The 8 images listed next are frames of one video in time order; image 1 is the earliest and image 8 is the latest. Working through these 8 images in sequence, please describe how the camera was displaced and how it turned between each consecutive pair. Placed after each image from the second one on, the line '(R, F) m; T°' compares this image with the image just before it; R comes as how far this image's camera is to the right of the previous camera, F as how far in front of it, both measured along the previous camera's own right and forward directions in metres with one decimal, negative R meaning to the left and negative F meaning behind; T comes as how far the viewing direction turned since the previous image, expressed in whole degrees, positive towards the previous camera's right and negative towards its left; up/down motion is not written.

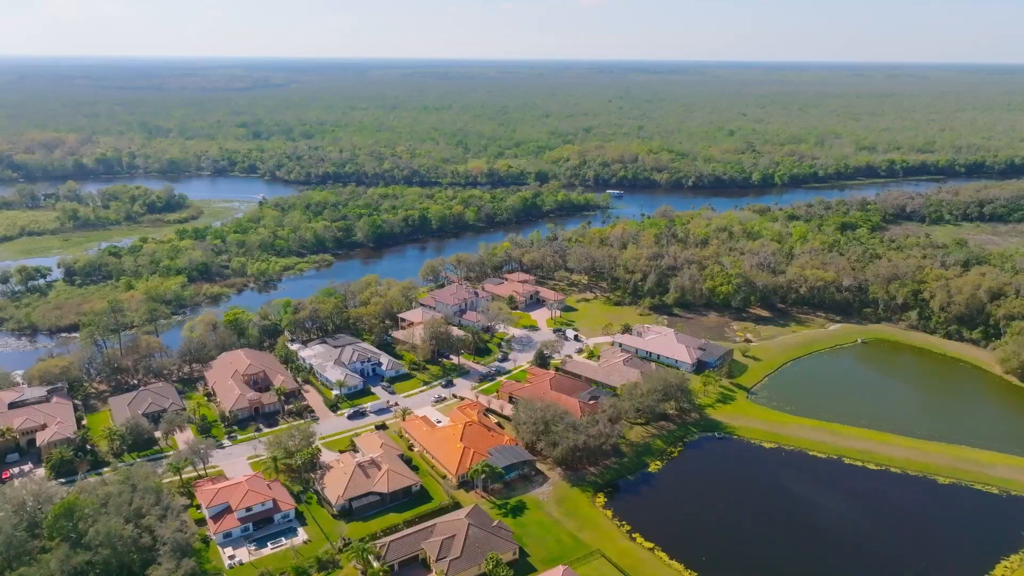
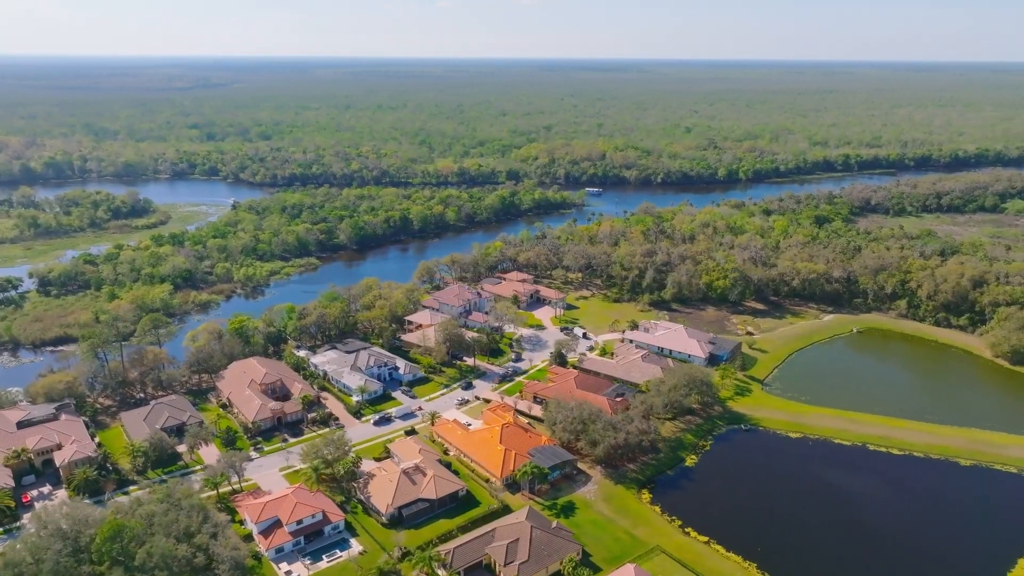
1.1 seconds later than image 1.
(-4.4, +0.3) m; +4°
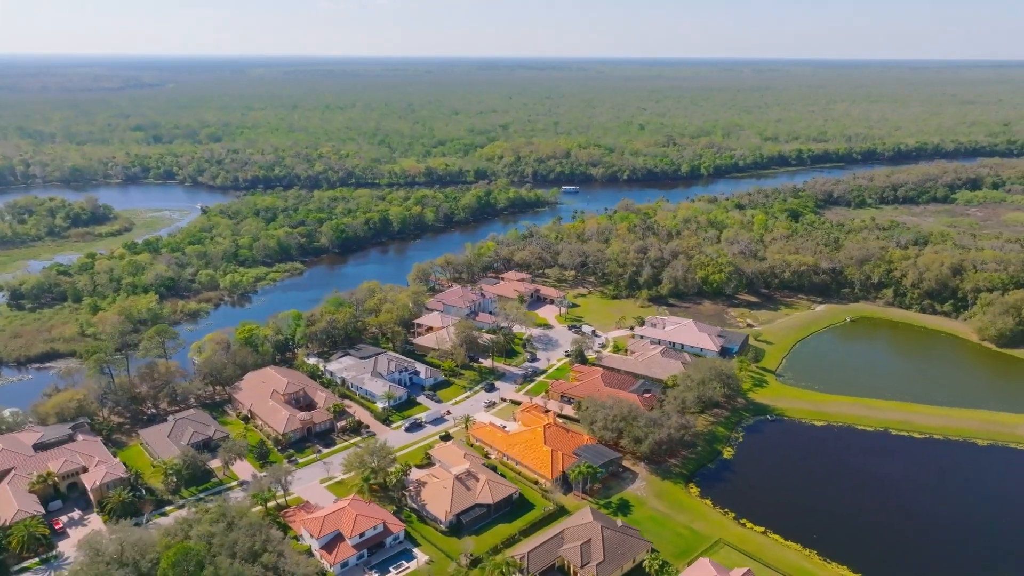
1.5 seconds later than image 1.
(-4.9, +0.4) m; +5°
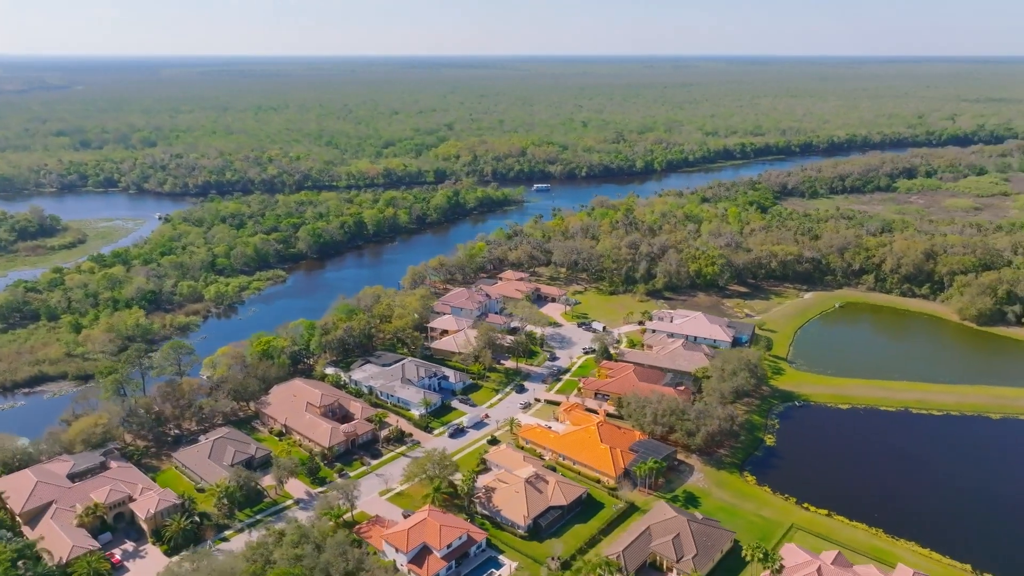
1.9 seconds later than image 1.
(-6.1, +0.5) m; +6°
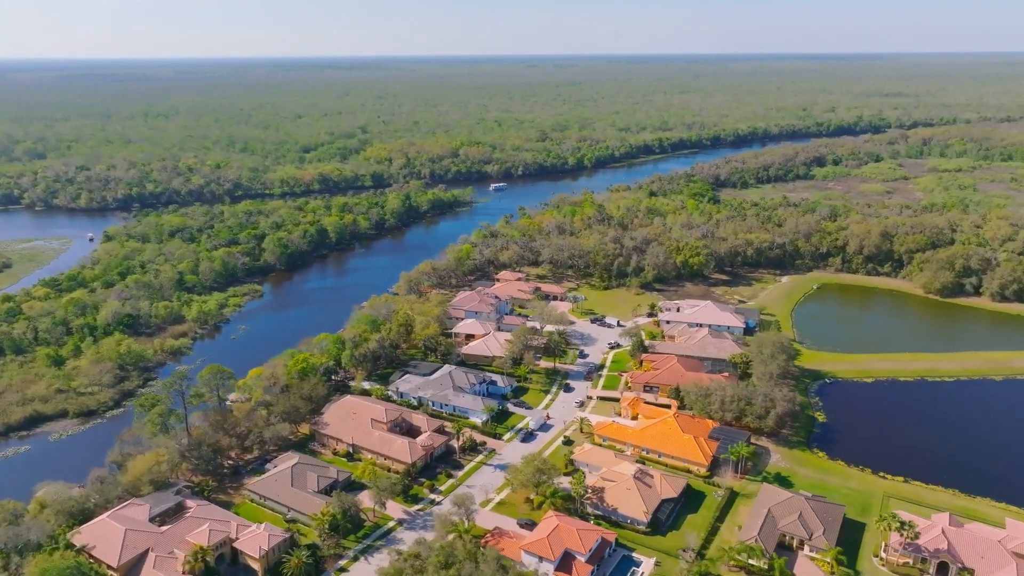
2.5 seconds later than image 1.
(-9.3, +1.0) m; +9°
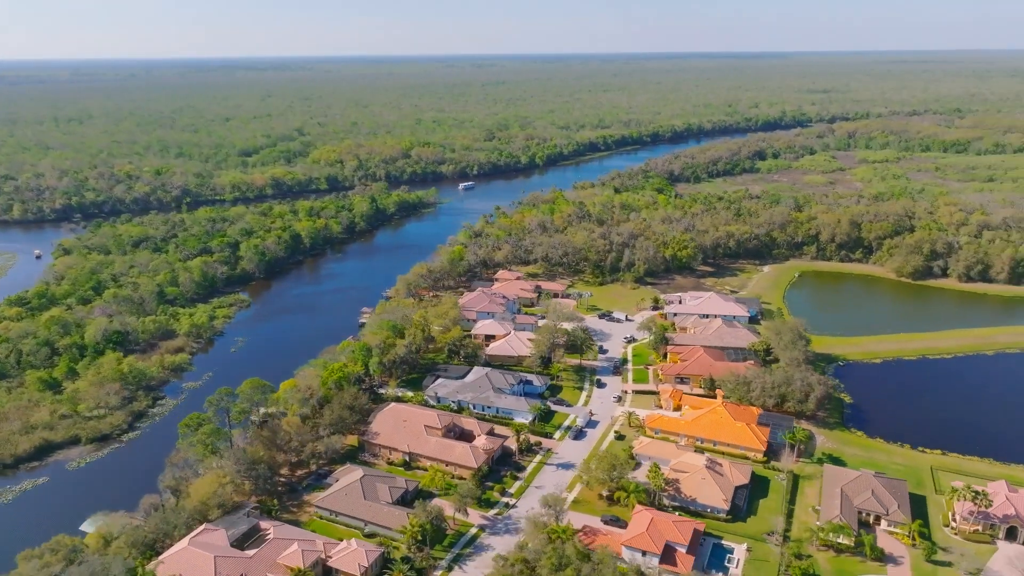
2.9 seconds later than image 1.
(-6.7, +0.6) m; +6°
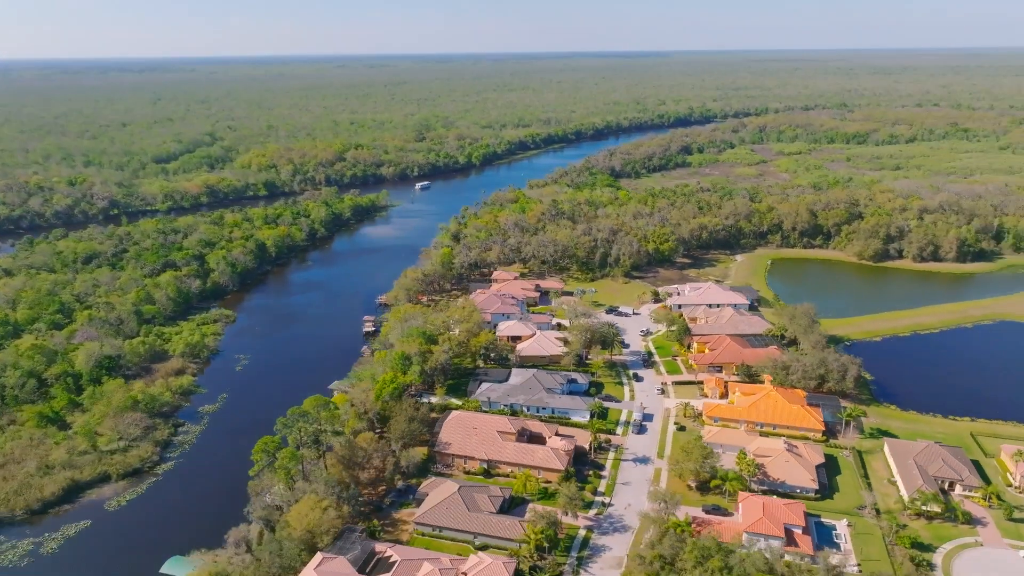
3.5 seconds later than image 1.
(-8.5, +1.0) m; +8°
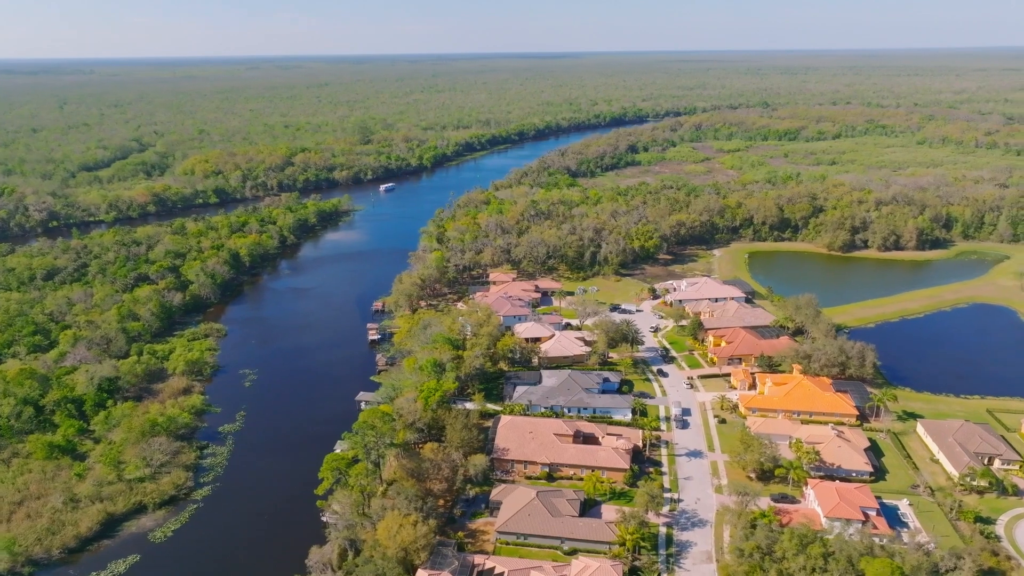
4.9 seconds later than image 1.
(-6.5, +0.7) m; +6°
